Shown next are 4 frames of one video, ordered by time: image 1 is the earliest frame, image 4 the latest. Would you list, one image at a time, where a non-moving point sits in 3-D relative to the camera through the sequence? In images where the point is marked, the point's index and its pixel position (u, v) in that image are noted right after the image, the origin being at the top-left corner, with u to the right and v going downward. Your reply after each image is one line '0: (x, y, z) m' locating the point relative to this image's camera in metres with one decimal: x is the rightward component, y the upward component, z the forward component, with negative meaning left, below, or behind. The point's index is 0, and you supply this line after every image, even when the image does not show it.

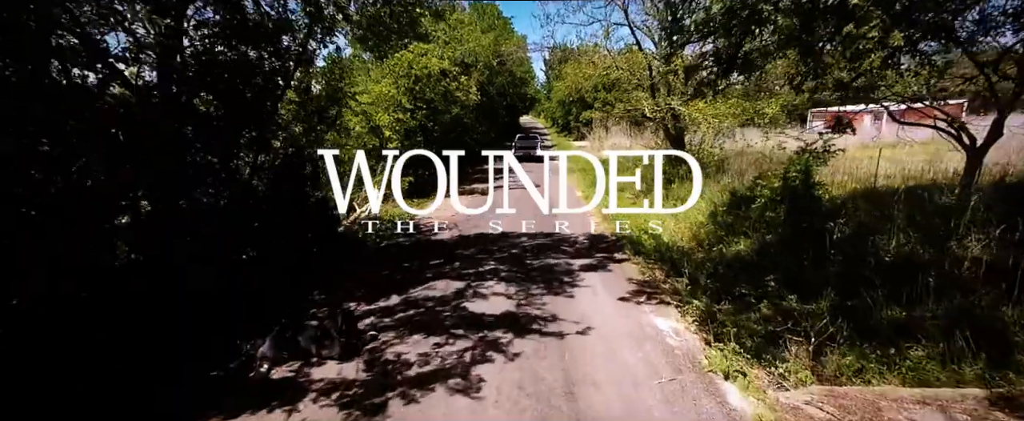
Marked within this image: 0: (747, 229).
0: (+3.9, -0.3, +8.3) m
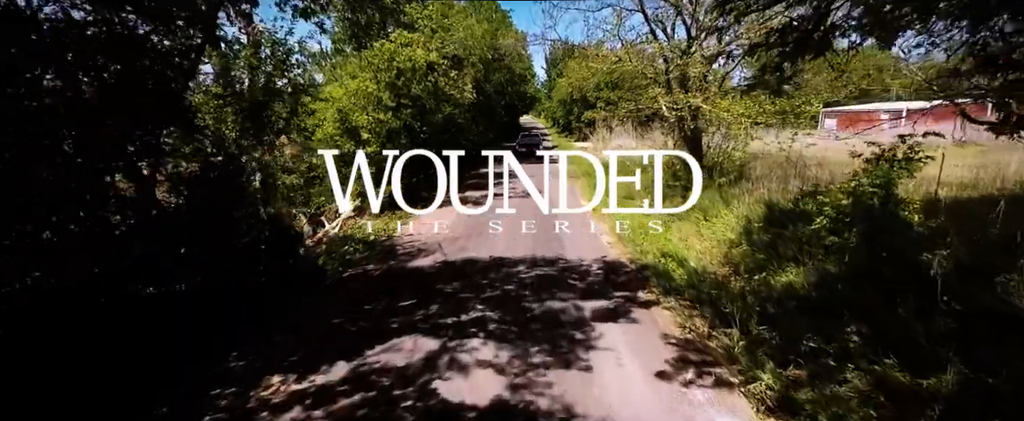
0: (+3.8, -0.6, +6.8) m
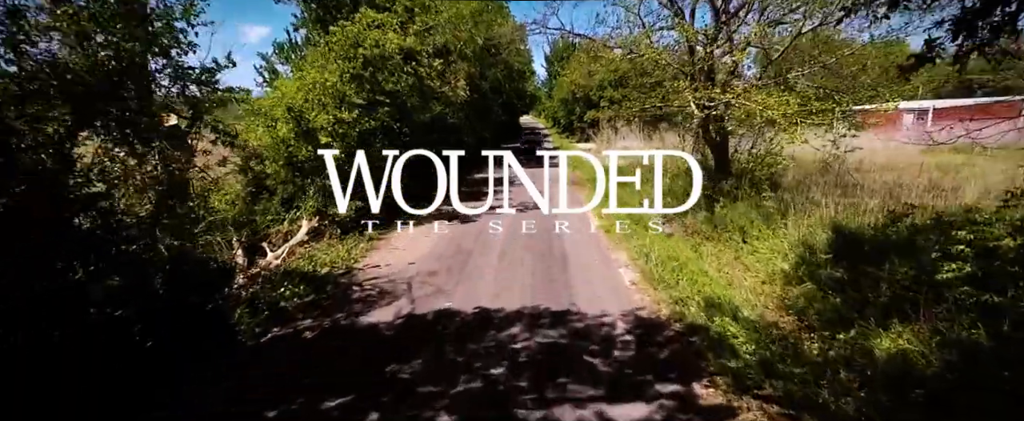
0: (+3.7, -0.9, +4.9) m
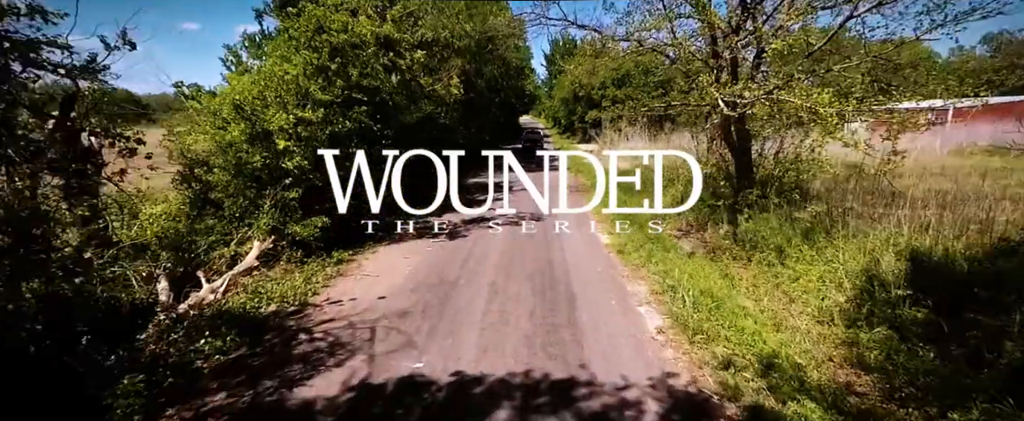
0: (+3.7, -1.1, +3.5) m
